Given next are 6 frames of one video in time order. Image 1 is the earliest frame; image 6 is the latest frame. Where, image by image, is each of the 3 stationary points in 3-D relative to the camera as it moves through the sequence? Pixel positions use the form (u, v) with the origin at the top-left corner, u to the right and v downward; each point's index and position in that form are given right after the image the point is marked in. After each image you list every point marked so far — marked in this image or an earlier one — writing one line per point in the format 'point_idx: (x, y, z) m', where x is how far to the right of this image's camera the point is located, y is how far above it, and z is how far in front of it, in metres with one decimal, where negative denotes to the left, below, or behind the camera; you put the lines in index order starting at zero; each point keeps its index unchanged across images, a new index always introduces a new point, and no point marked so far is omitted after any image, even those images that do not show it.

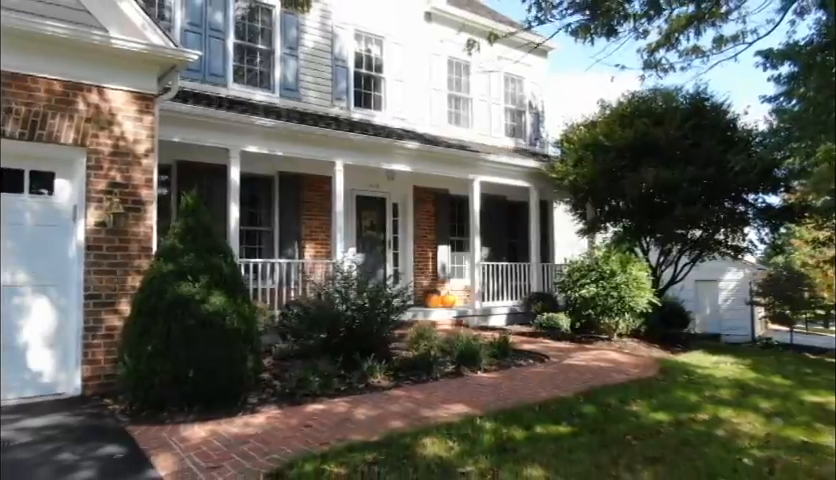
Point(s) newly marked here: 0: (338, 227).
0: (-1.4, +0.2, +10.3) m
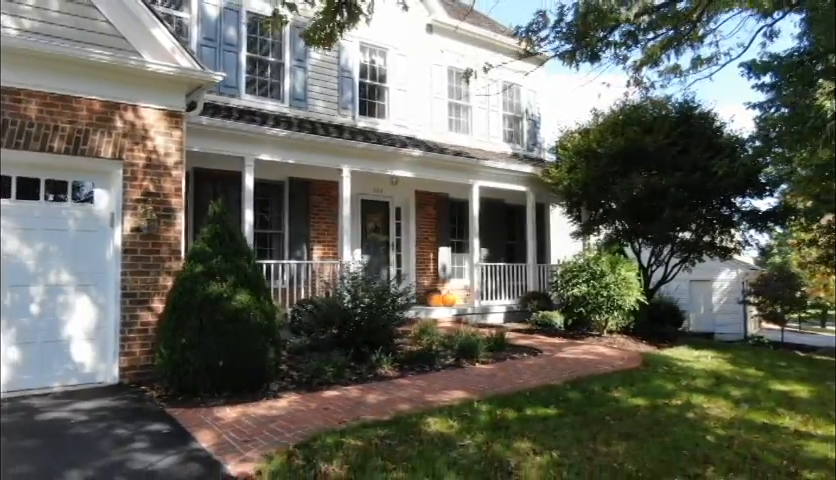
0: (-1.4, +0.2, +11.0) m
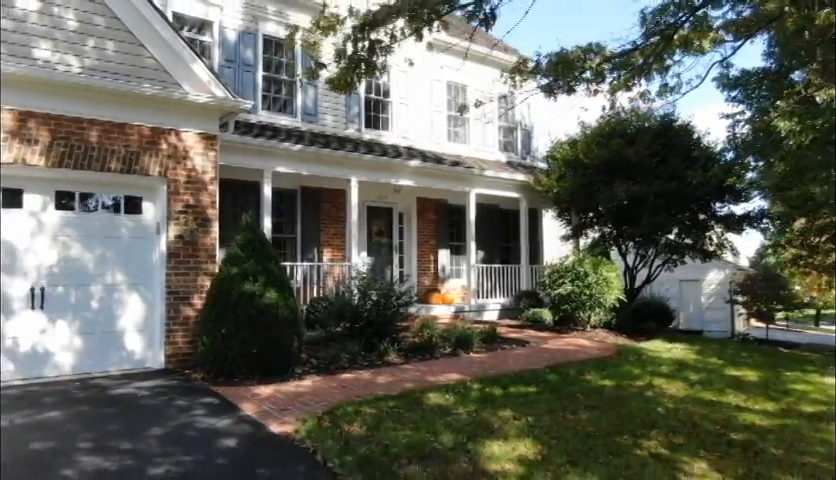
0: (-1.3, +0.1, +12.1) m
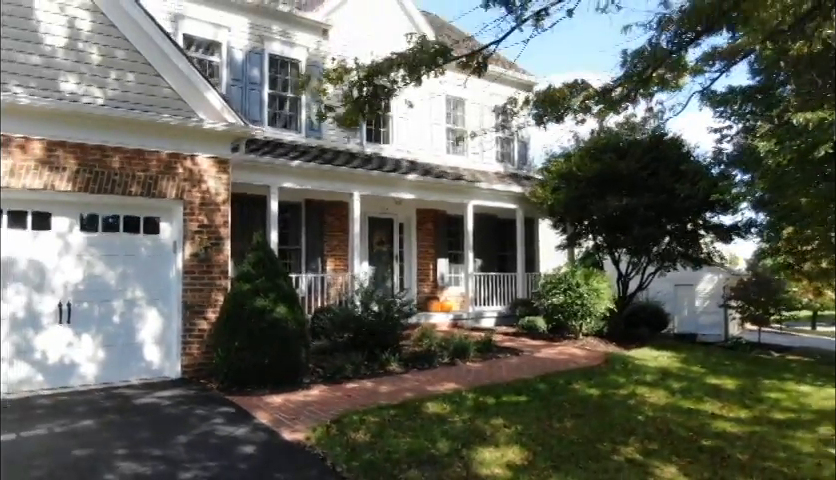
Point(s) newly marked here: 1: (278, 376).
0: (-1.3, -0.1, +12.6) m
1: (-1.8, -1.8, +7.7) m
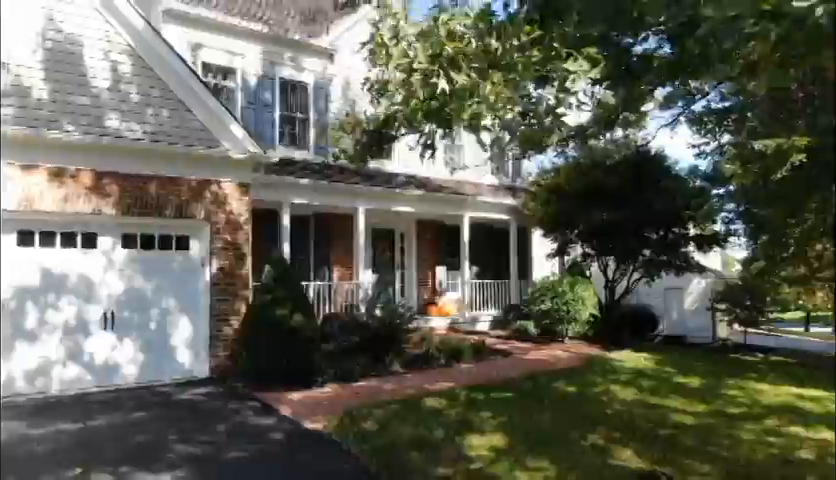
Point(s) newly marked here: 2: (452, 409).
0: (-1.3, -0.4, +13.7) m
1: (-1.8, -2.0, +8.8) m
2: (+0.4, -2.1, +7.5) m
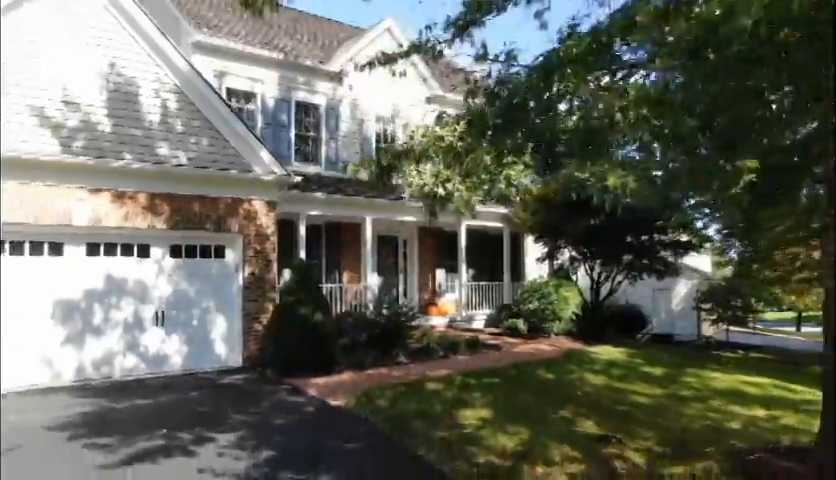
0: (-1.3, -0.6, +15.3) m
1: (-1.8, -2.2, +10.4) m
2: (+0.5, -2.3, +9.0) m
